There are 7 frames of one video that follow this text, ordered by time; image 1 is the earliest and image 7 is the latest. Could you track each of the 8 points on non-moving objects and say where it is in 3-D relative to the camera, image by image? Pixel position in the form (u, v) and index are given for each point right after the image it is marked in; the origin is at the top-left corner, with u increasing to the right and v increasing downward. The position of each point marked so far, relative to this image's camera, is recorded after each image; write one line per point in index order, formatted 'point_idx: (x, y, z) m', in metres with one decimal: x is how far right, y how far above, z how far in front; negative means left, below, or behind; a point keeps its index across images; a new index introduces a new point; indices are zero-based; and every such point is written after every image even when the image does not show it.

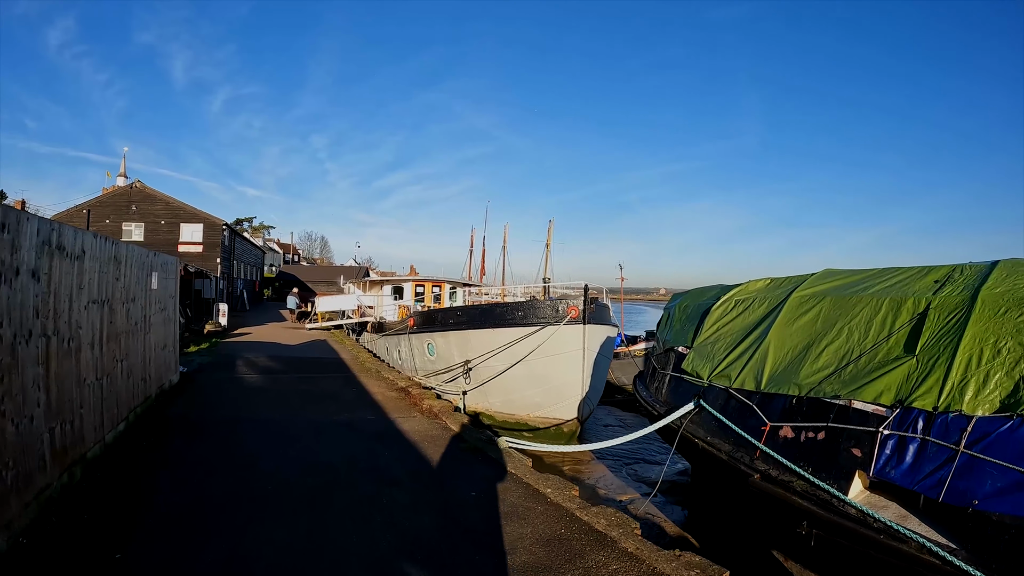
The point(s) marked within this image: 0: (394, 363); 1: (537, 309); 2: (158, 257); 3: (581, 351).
0: (-3.2, -2.0, +13.7) m
1: (+0.4, -0.4, +10.2) m
2: (-4.3, +0.4, +6.2) m
3: (+1.3, -1.2, +10.1) m
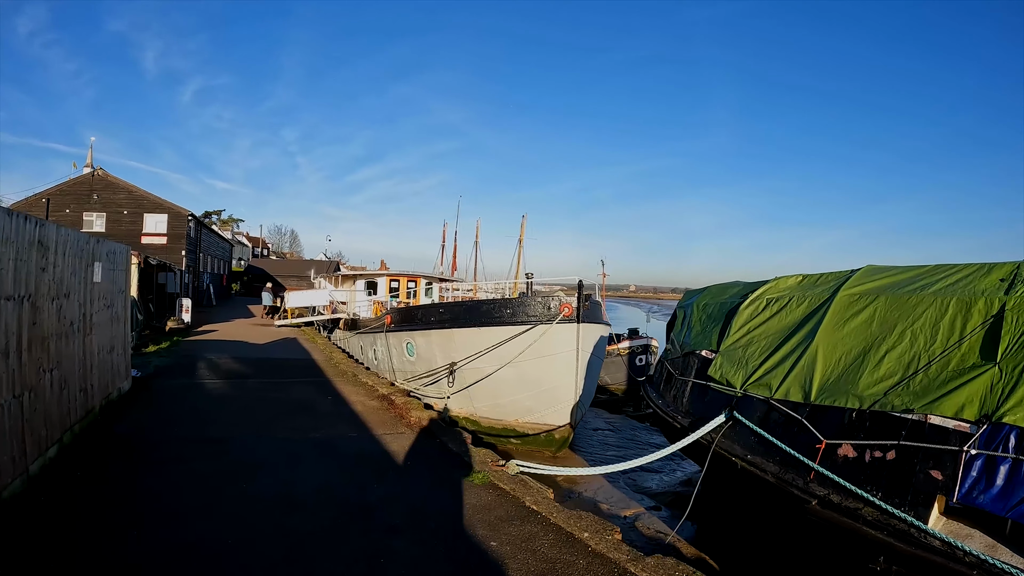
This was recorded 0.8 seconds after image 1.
0: (-3.6, -1.9, +12.9) m
1: (+0.3, -0.3, +9.6) m
2: (-4.2, +0.4, +5.3) m
3: (+1.2, -1.2, +9.5) m
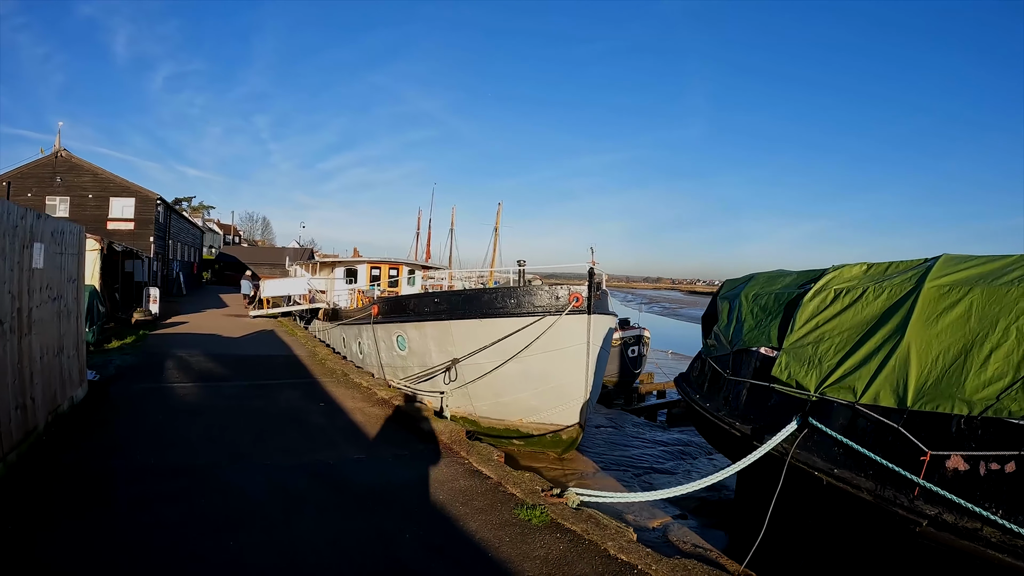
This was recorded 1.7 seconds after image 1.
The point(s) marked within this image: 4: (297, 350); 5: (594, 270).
0: (-3.6, -1.6, +12.0) m
1: (+0.3, -0.1, +8.8) m
2: (-3.9, +0.5, +4.4) m
3: (+1.2, -1.0, +8.9) m
4: (-4.2, -1.2, +10.1) m
5: (+1.4, +0.3, +9.0) m
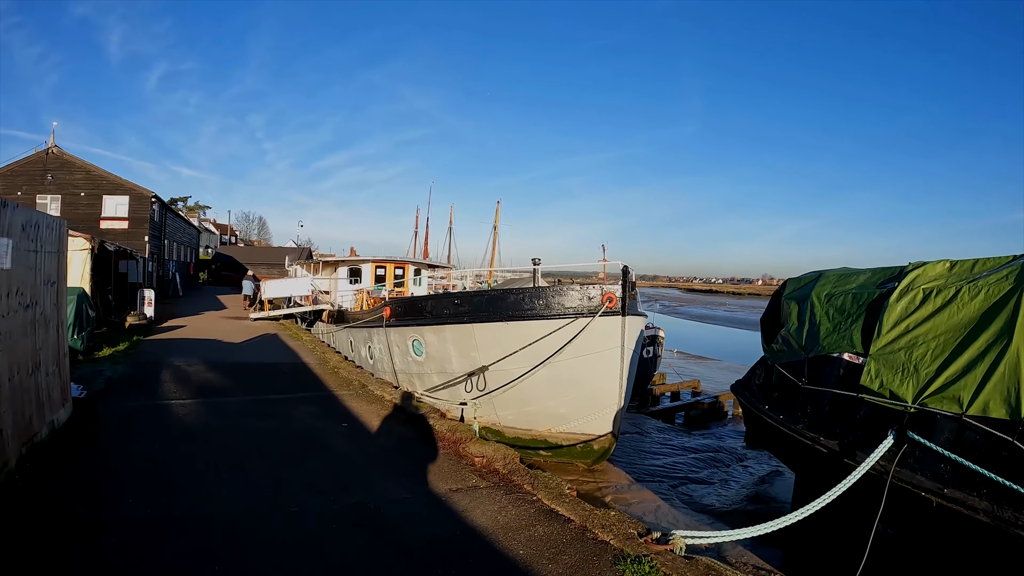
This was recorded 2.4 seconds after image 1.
0: (-3.2, -1.7, +11.3) m
1: (+0.8, -0.1, +8.1) m
2: (-3.5, +0.5, +3.6) m
3: (+1.7, -1.0, +8.2) m
4: (-3.7, -1.3, +9.4) m
5: (+1.8, +0.3, +8.2) m
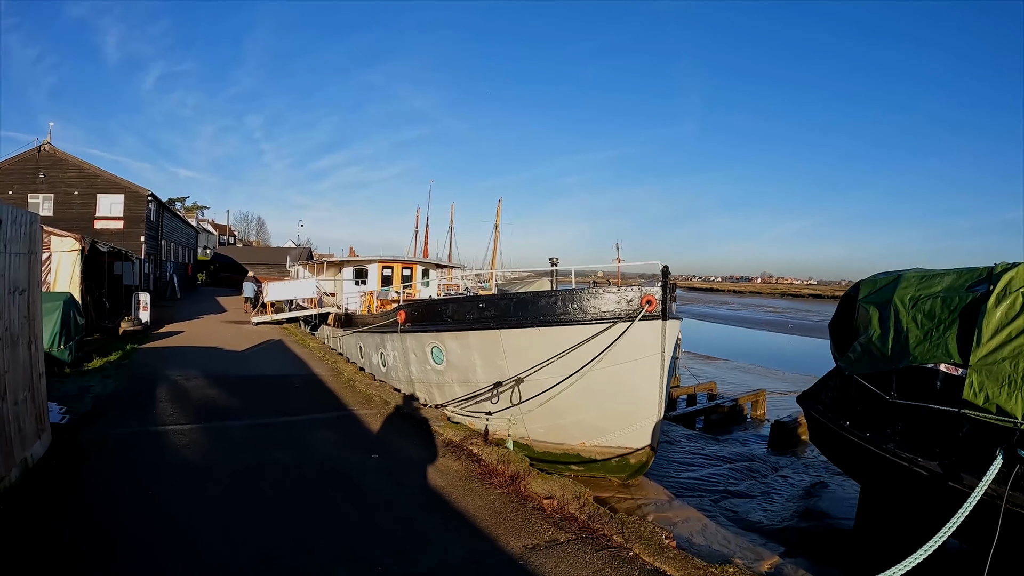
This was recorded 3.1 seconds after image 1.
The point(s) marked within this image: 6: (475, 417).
0: (-2.8, -1.7, +10.6) m
1: (+1.2, -0.2, +7.4) m
2: (-3.0, +0.5, +2.9) m
3: (+2.1, -1.0, +7.4) m
4: (-3.3, -1.3, +8.7) m
5: (+2.3, +0.3, +7.5) m
6: (-0.6, -2.0, +8.2) m
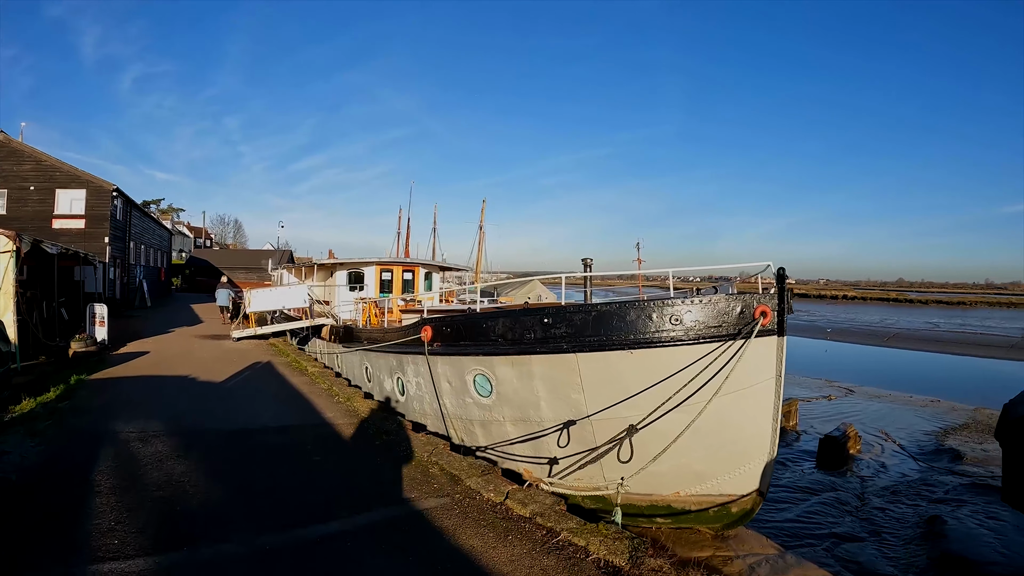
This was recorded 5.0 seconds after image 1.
0: (-2.0, -1.8, +8.7) m
1: (+2.1, -0.3, +5.6) m
2: (-2.0, +0.3, +1.0) m
3: (+3.0, -1.1, +5.7) m
4: (-2.5, -1.4, +6.7) m
5: (+3.1, +0.2, +5.8) m
6: (+0.3, -2.1, +6.3) m
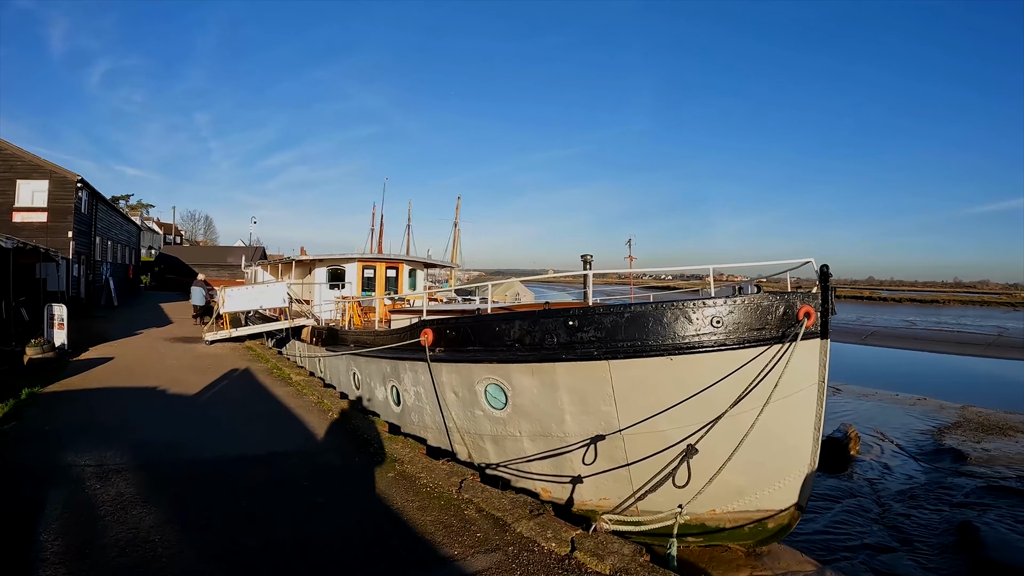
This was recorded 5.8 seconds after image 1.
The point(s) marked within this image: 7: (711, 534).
0: (-1.9, -1.8, +7.9) m
1: (+2.3, -0.2, +5.1) m
2: (-1.6, +0.3, +0.3) m
3: (+3.2, -1.1, +5.2) m
4: (-2.3, -1.4, +6.0) m
5: (+3.3, +0.2, +5.3) m
6: (+0.5, -2.1, +5.7) m
7: (+2.3, -2.8, +5.7) m
